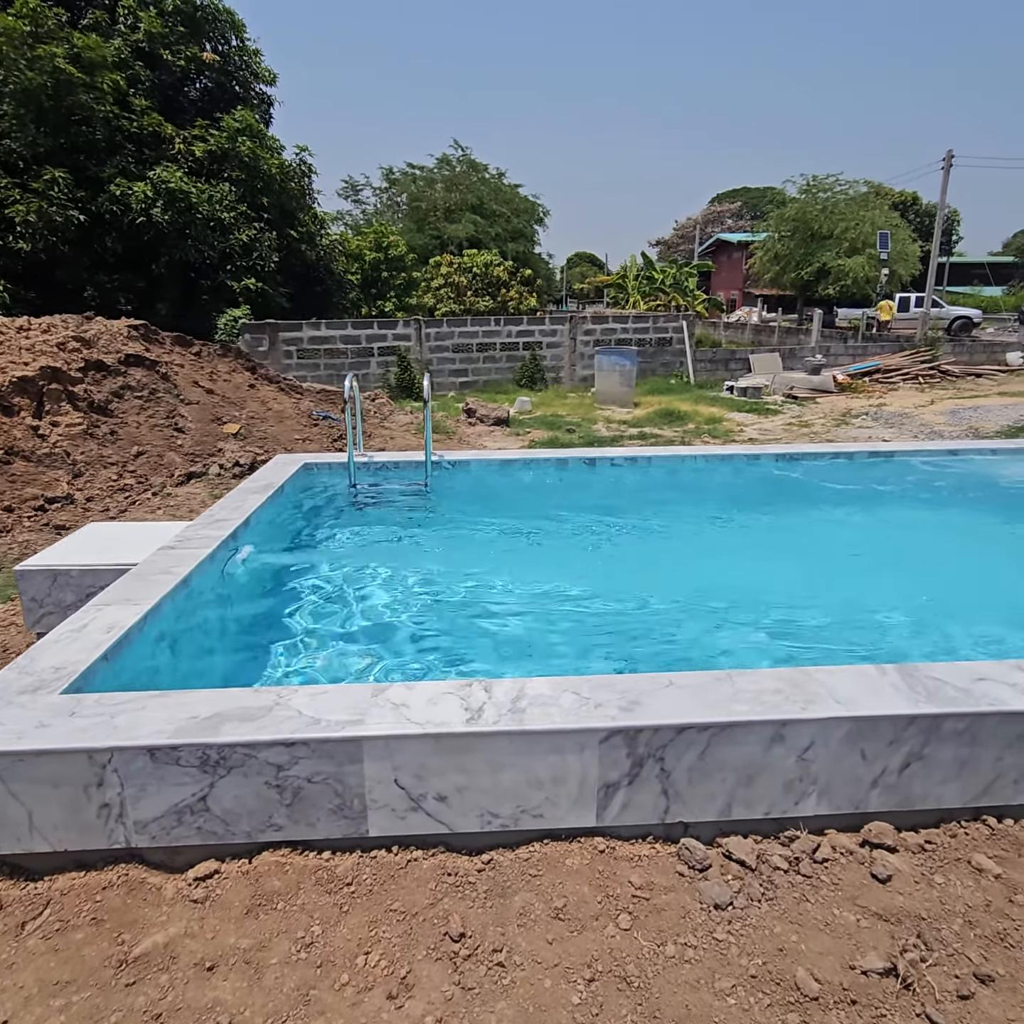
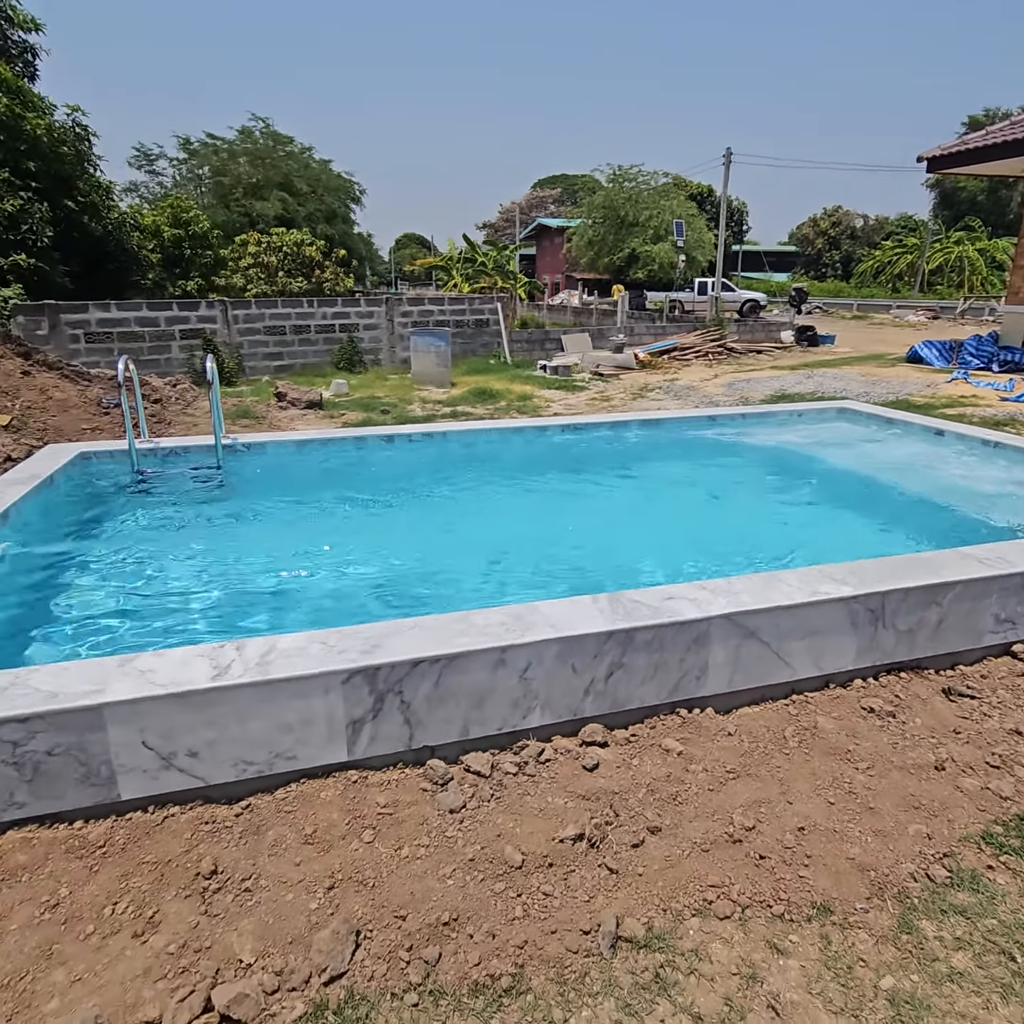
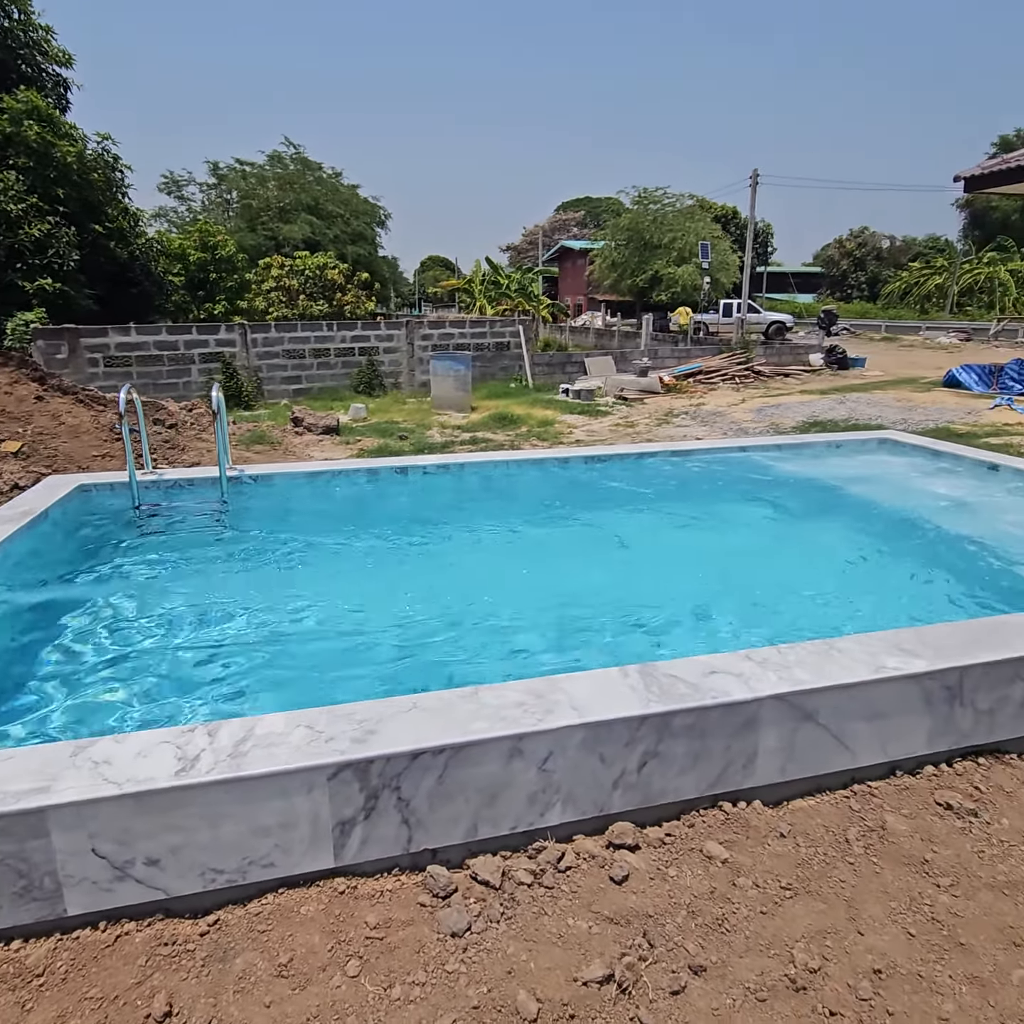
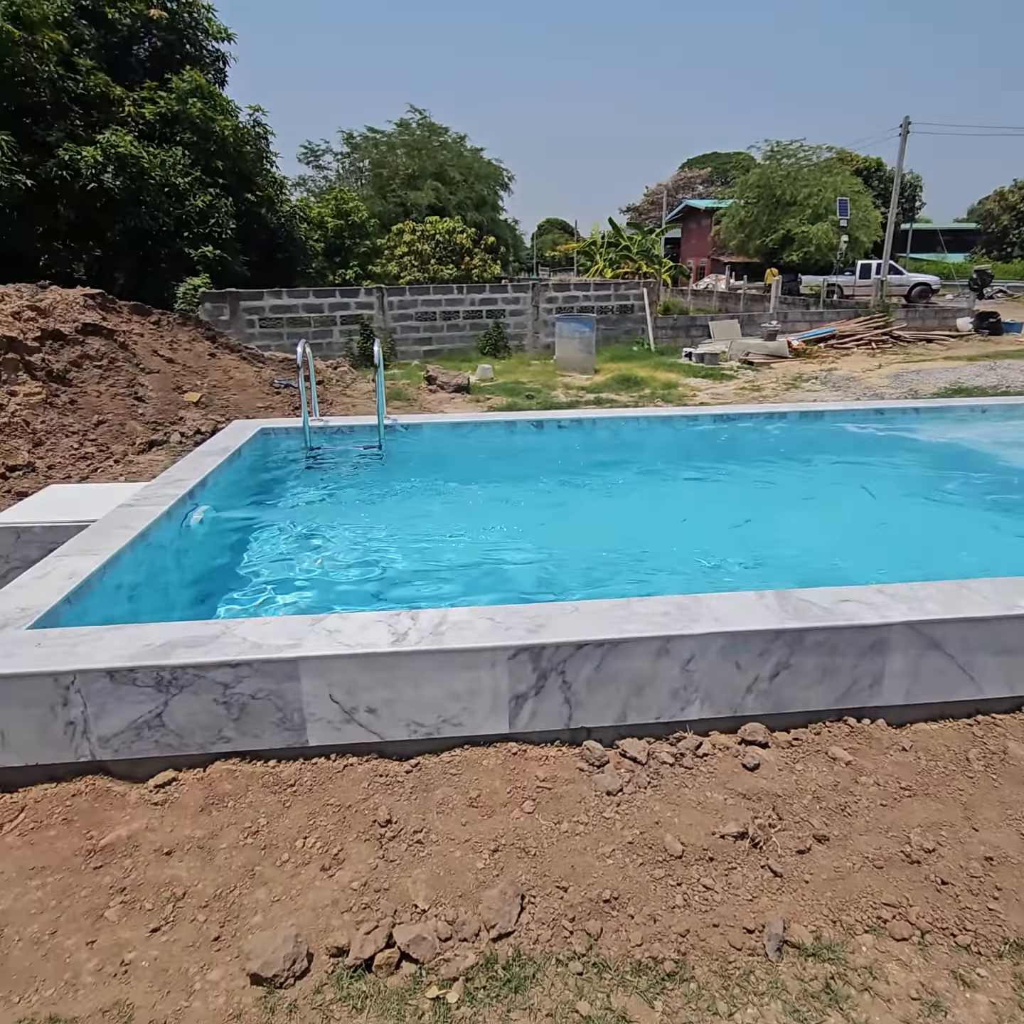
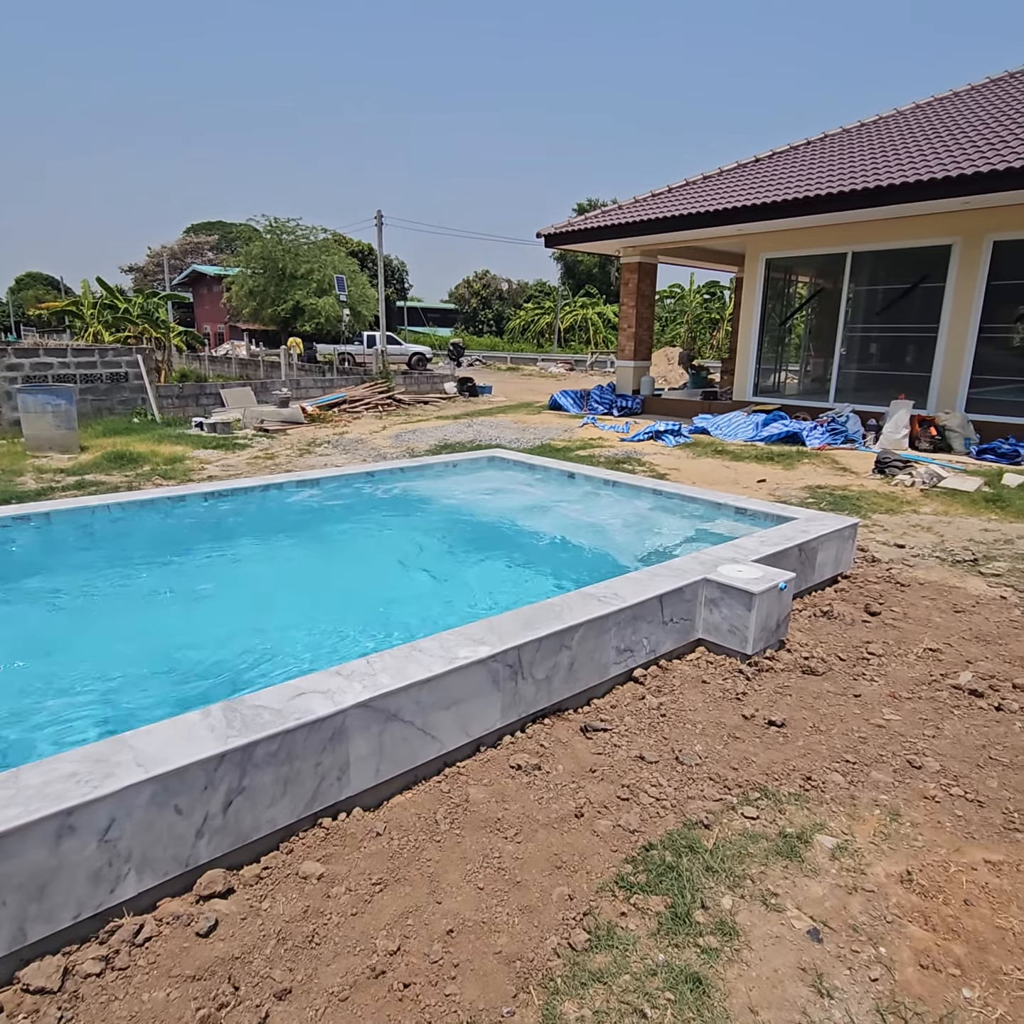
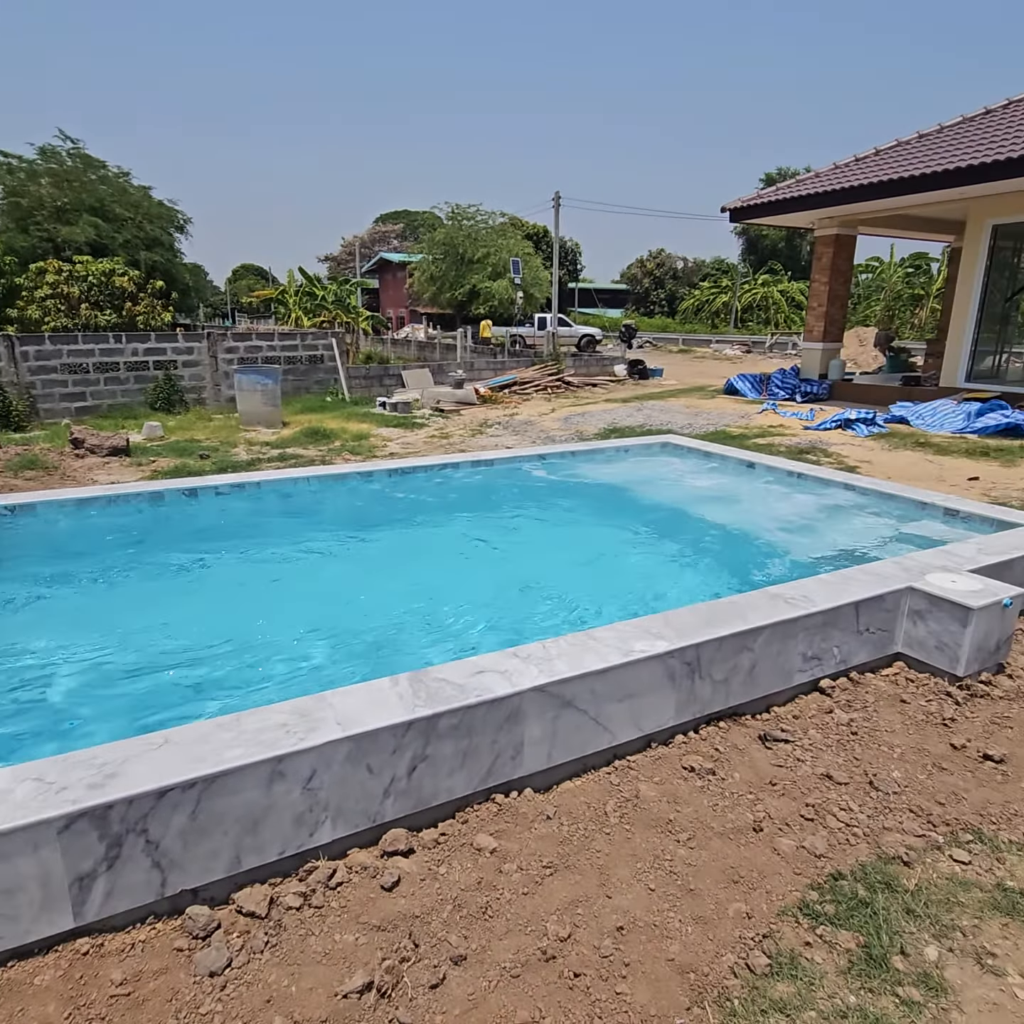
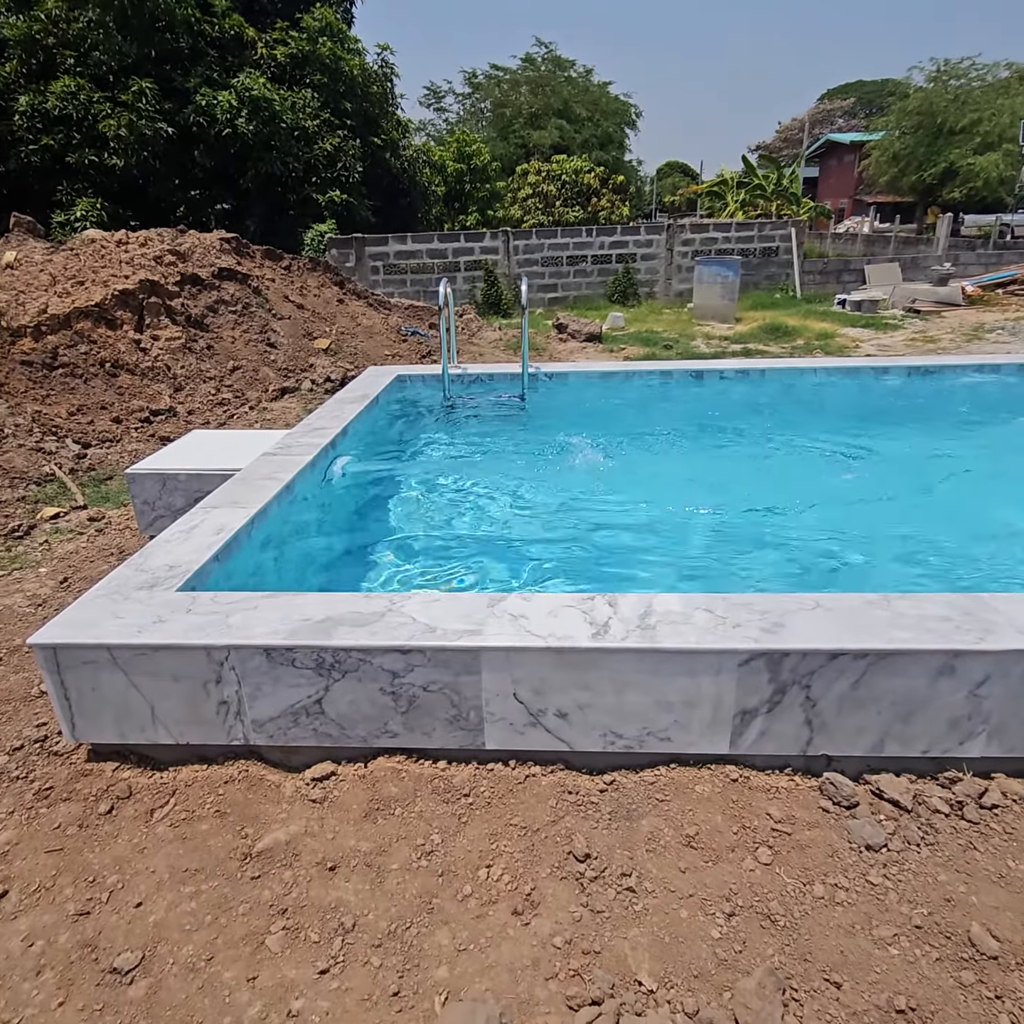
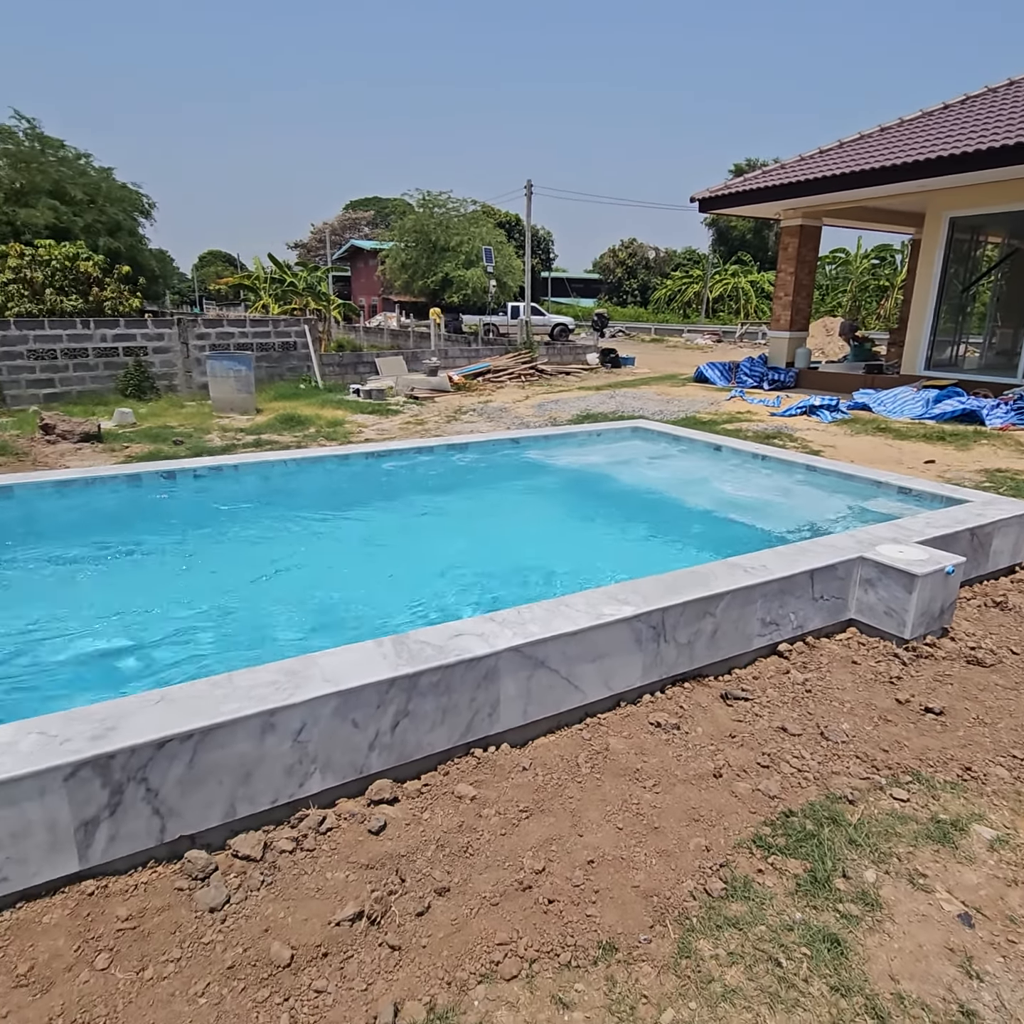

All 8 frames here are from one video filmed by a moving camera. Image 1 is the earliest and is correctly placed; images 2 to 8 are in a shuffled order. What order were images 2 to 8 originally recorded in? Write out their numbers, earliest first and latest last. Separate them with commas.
3, 6, 5, 8, 2, 4, 7
